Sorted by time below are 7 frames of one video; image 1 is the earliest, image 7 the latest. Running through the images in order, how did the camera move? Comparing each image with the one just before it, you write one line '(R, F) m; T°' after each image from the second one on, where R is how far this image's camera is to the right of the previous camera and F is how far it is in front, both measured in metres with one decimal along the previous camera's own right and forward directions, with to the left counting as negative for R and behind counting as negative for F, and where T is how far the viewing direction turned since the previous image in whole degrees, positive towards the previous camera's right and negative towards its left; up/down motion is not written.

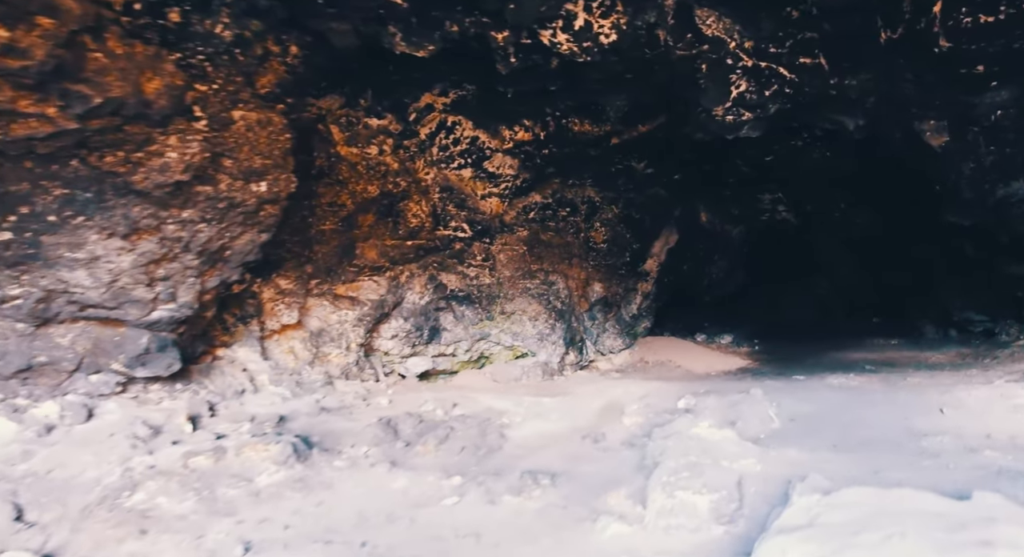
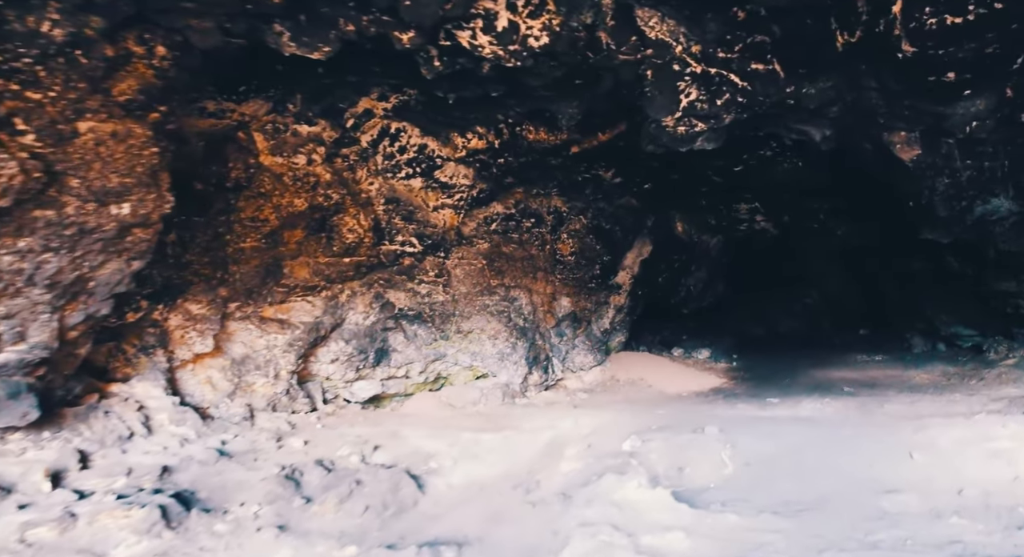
(+0.4, +0.4) m; 0°
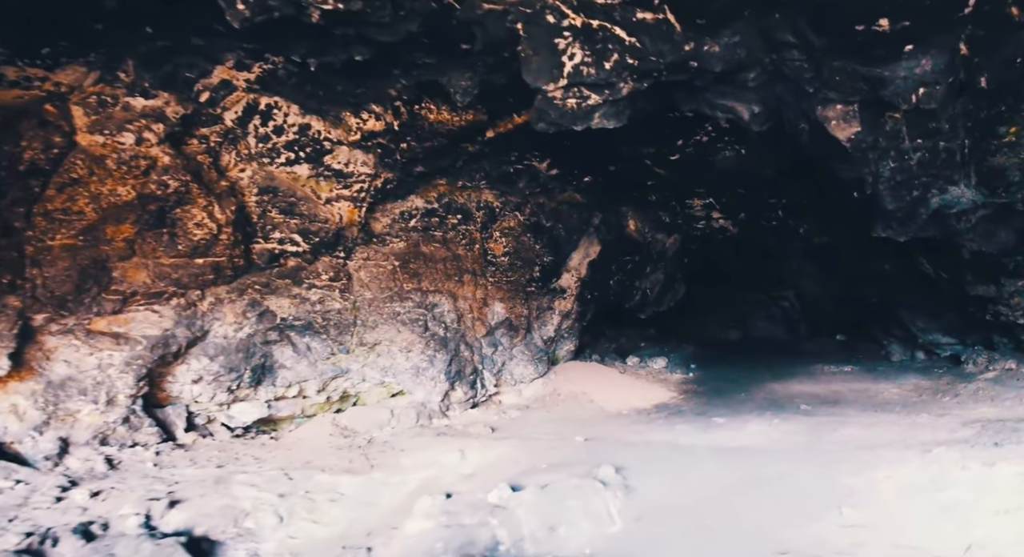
(+0.7, +0.7) m; +1°
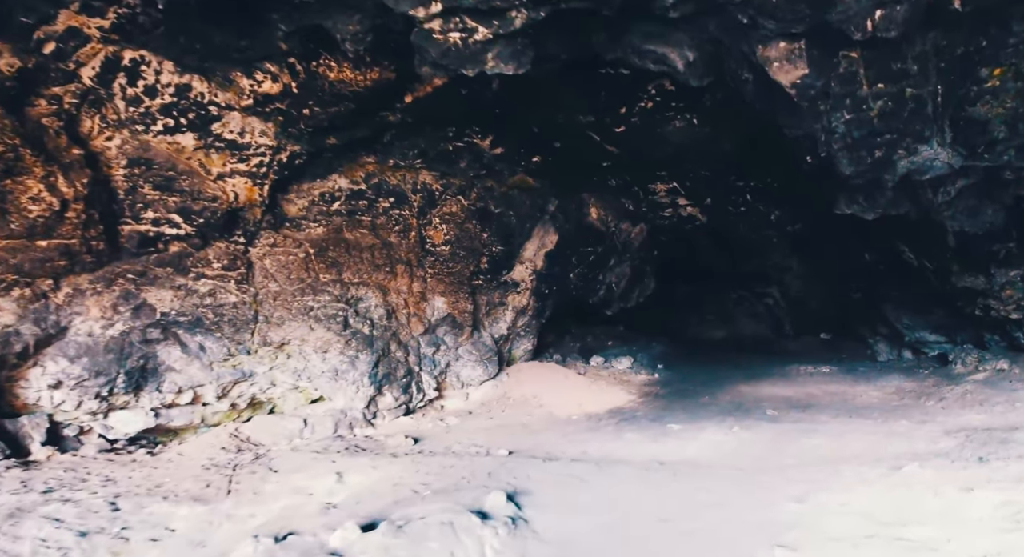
(+0.5, +0.6) m; 0°
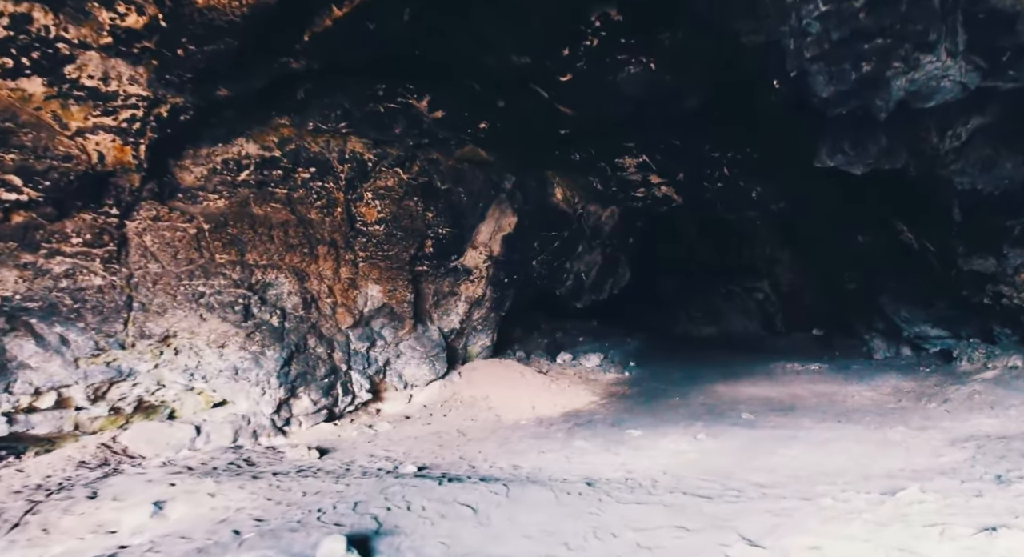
(+0.4, +0.7) m; 0°
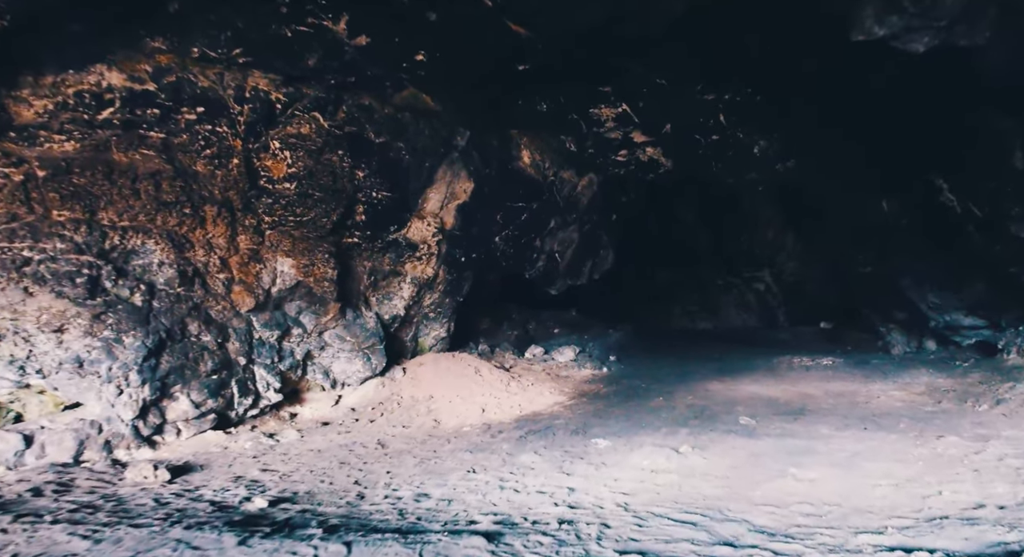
(+0.3, +0.9) m; 0°
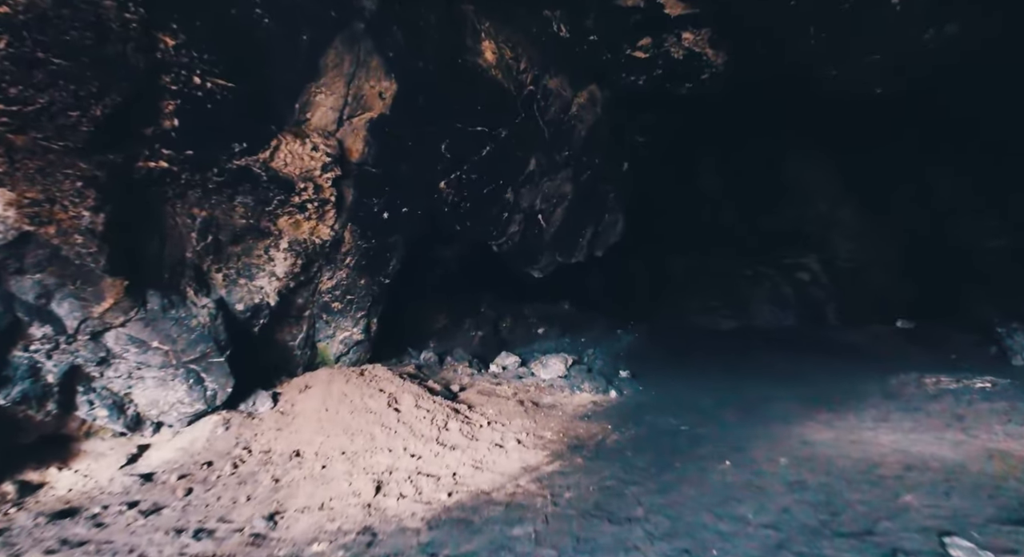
(+0.2, +1.9) m; 0°
